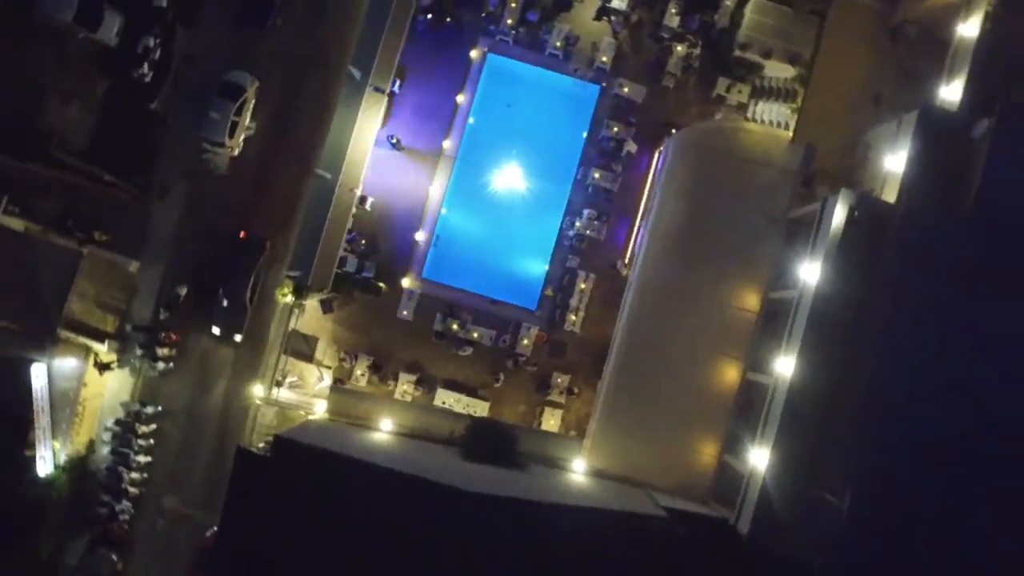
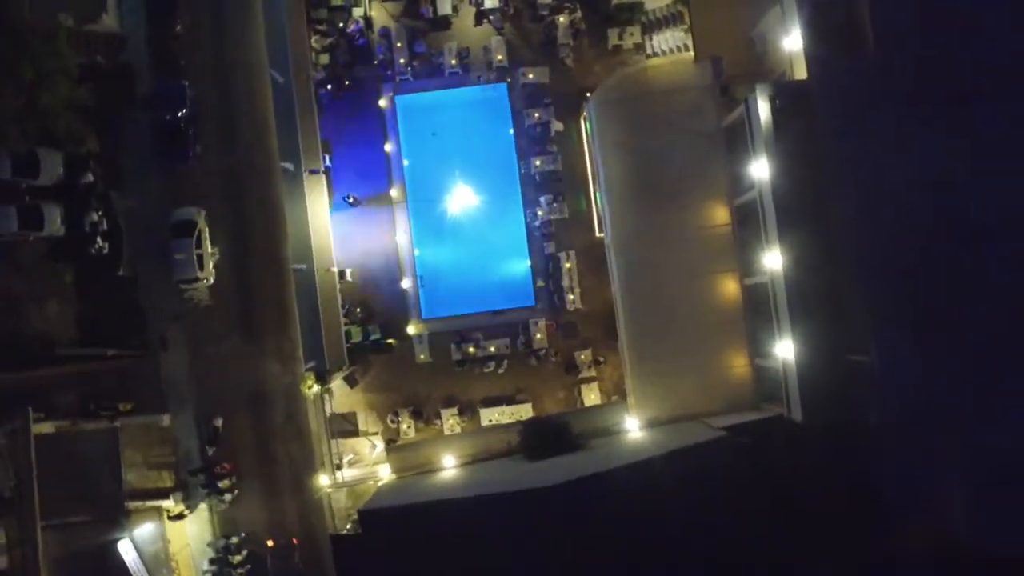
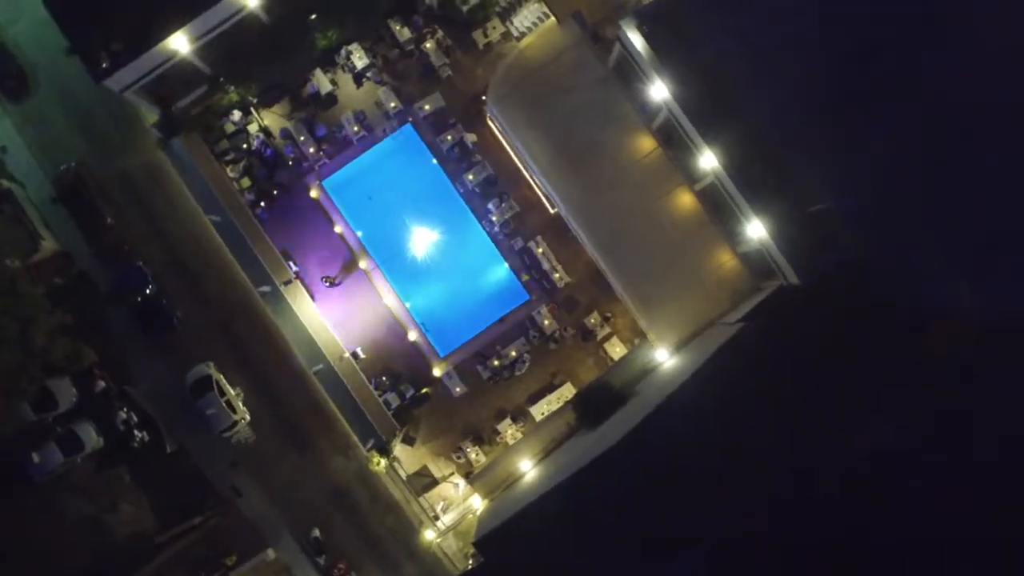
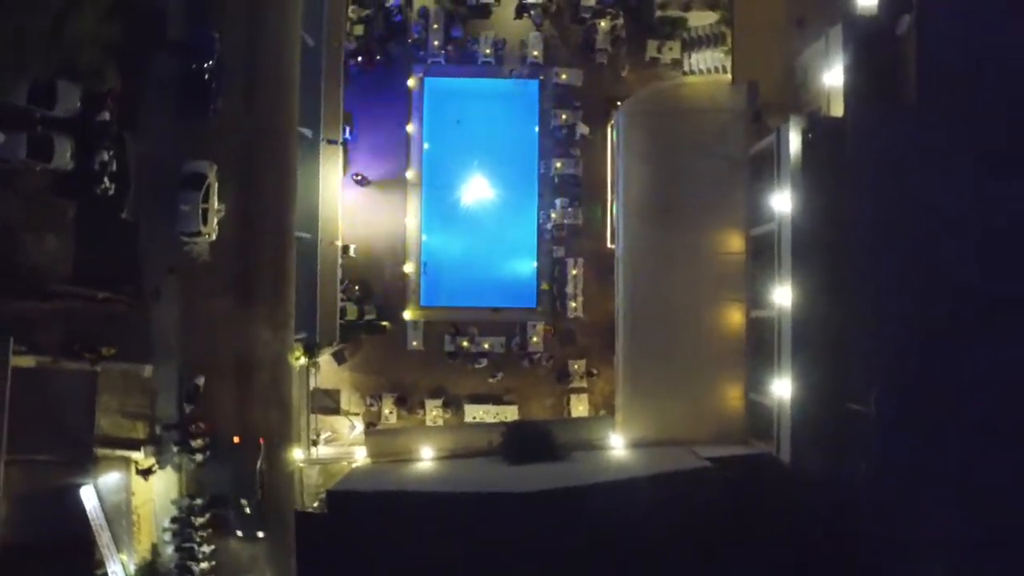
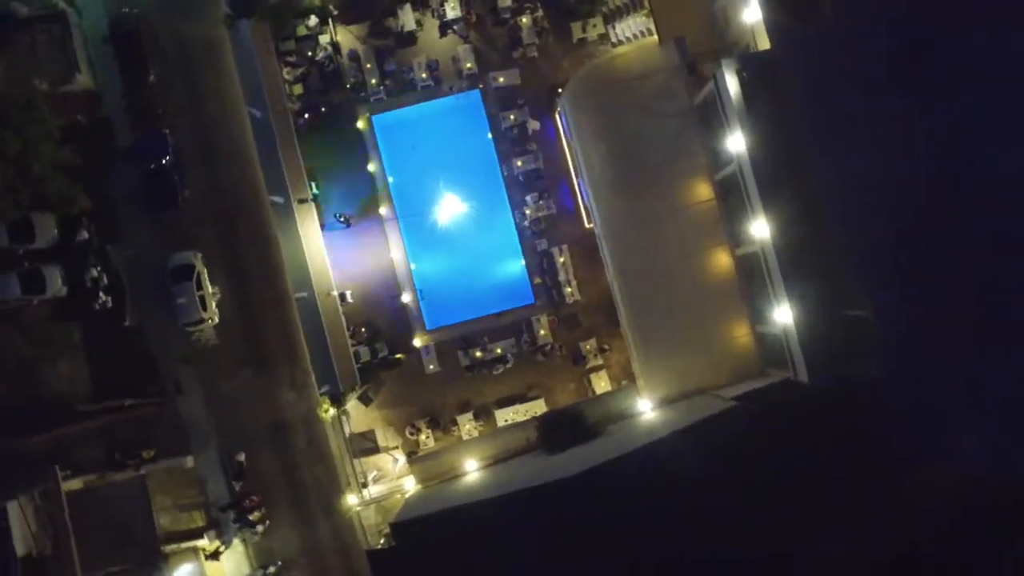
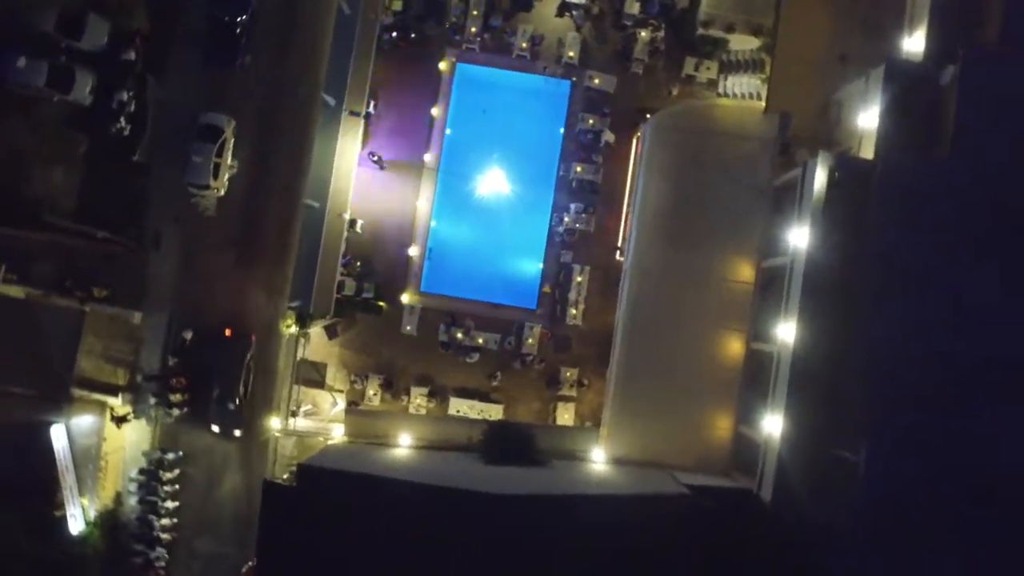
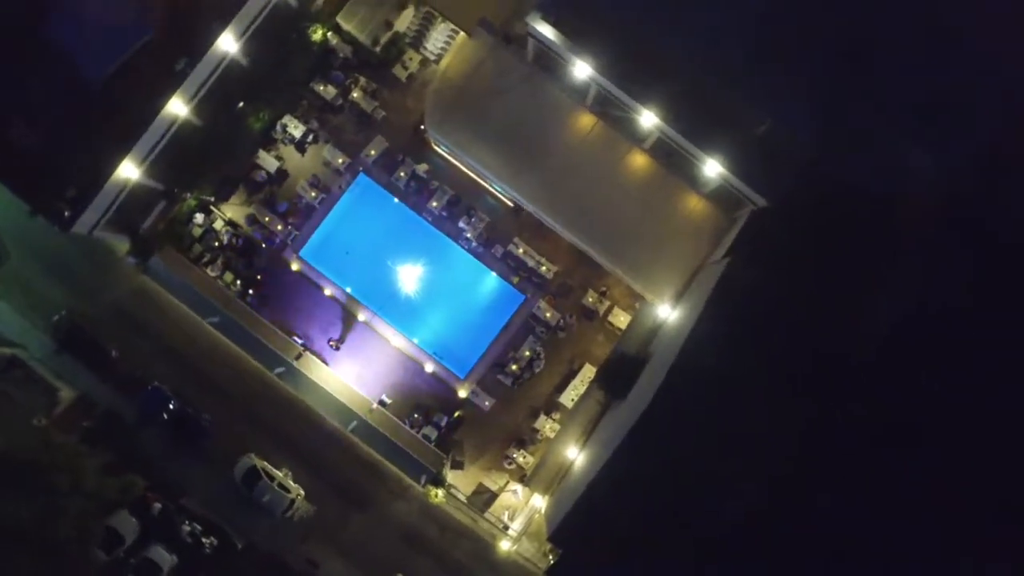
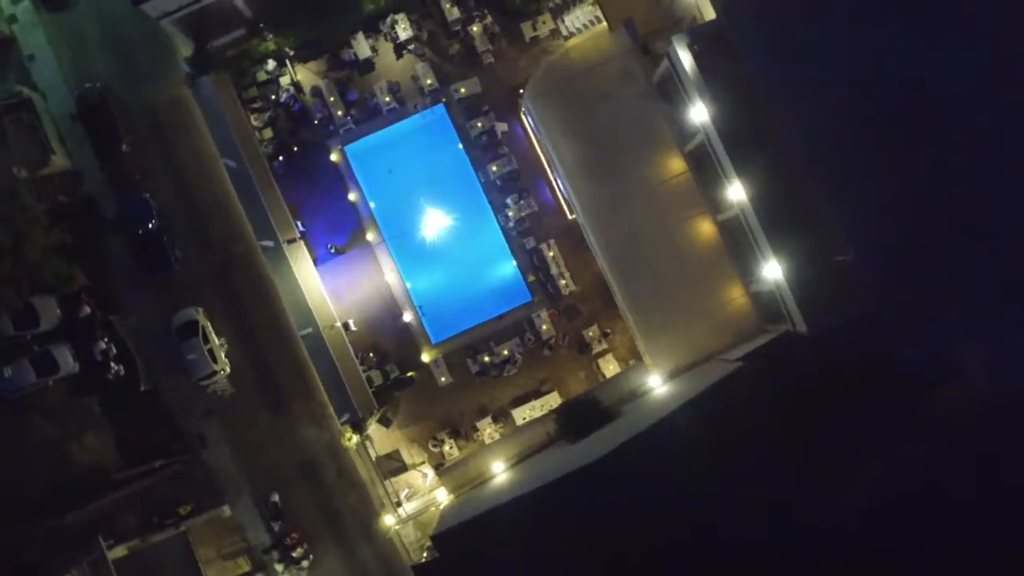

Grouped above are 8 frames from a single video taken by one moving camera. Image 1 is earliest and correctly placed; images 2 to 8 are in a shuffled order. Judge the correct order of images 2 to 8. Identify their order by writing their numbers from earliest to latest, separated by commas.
6, 4, 2, 5, 8, 3, 7
